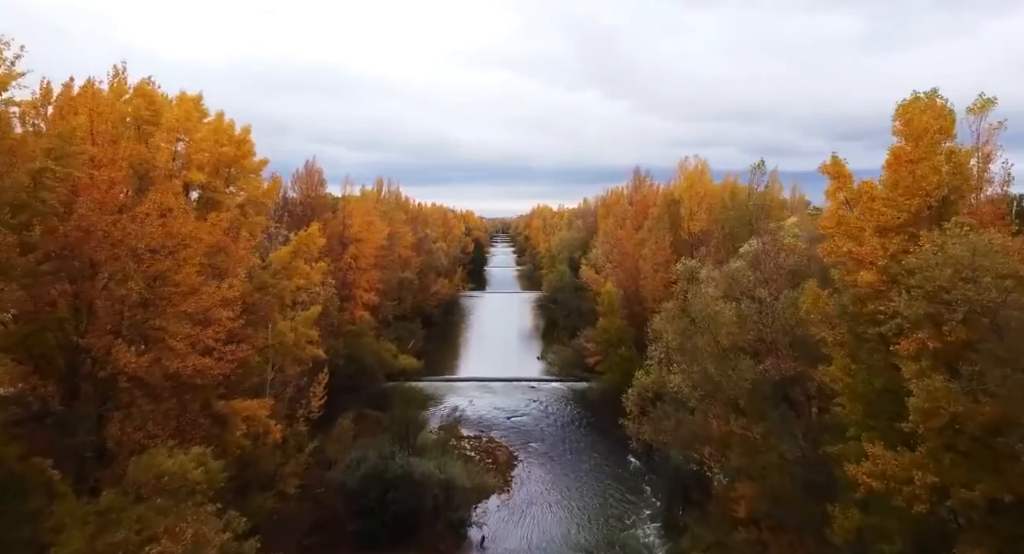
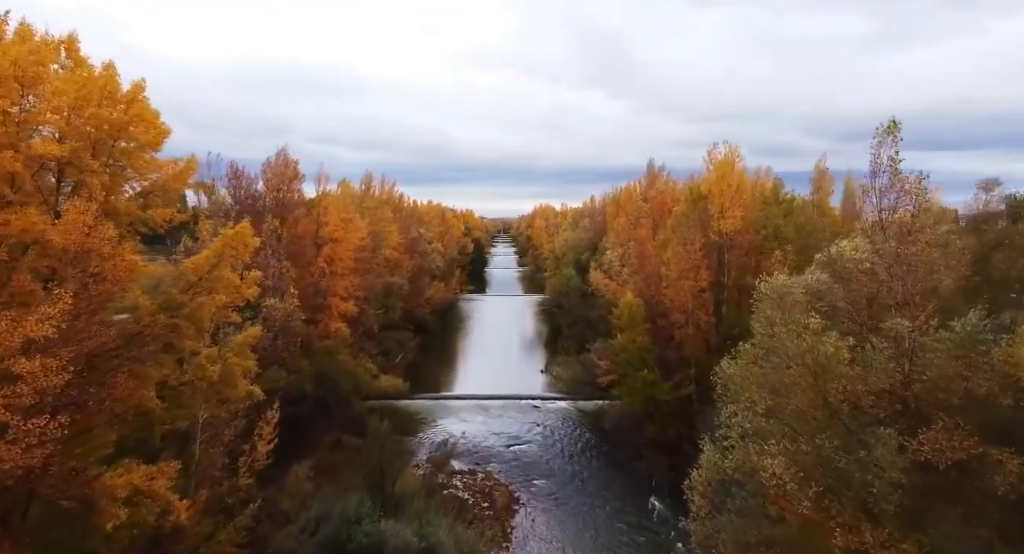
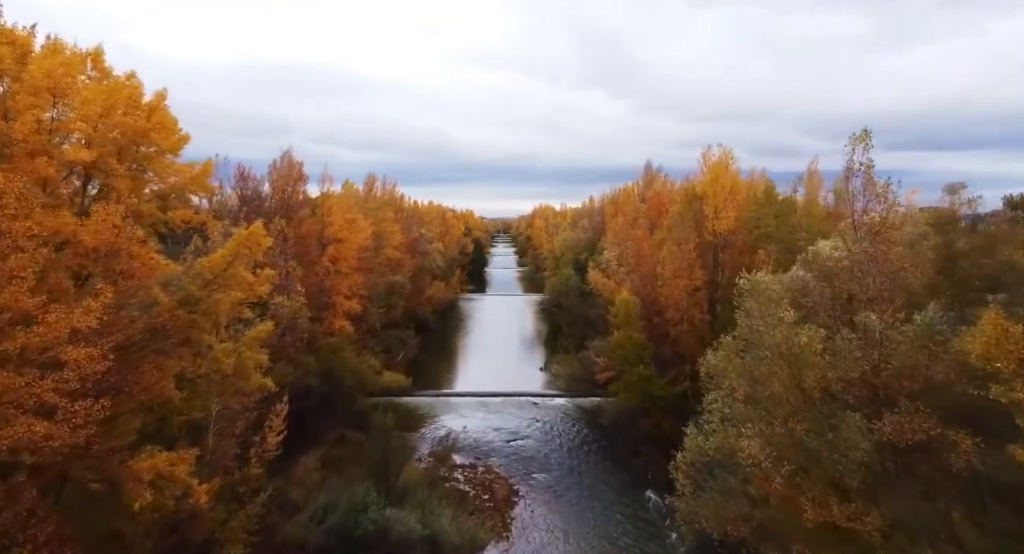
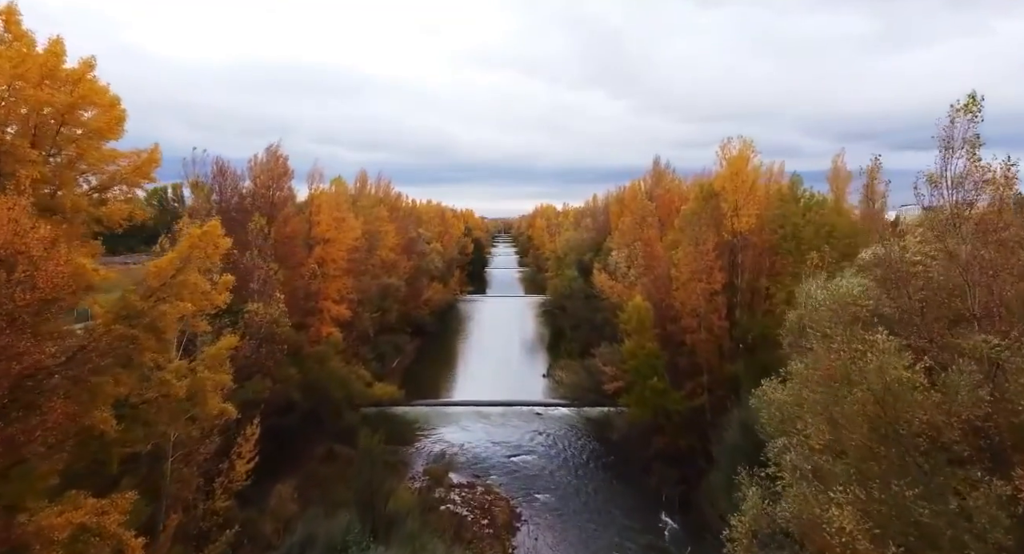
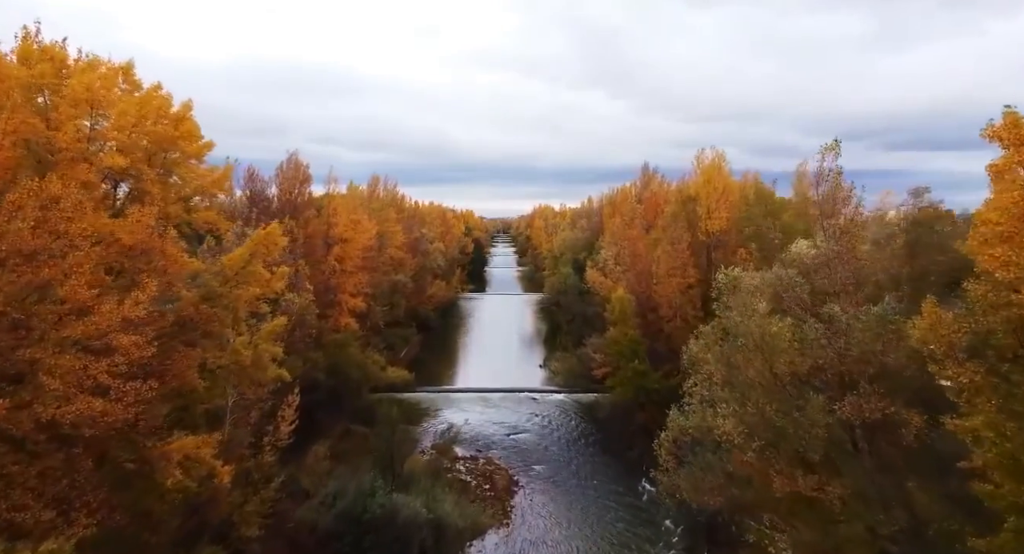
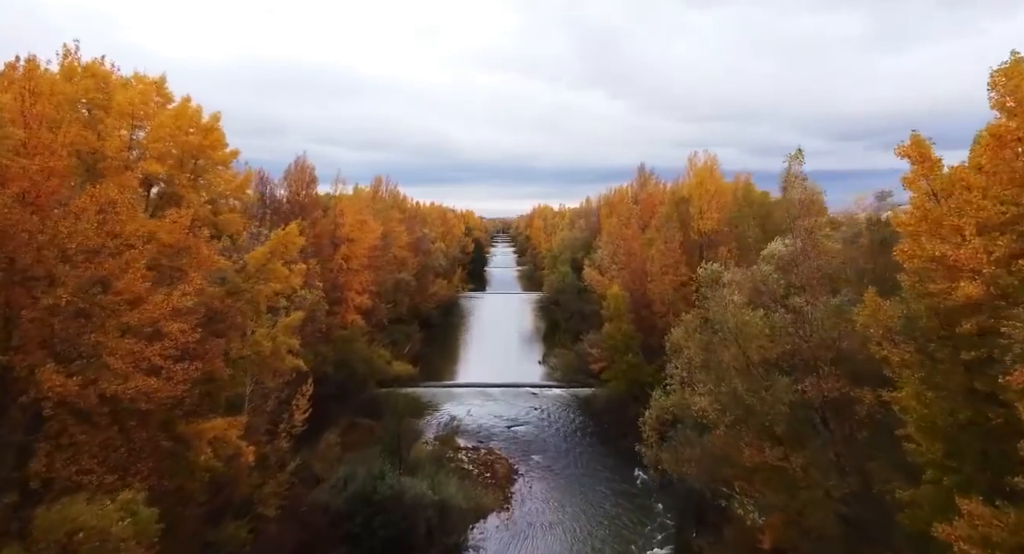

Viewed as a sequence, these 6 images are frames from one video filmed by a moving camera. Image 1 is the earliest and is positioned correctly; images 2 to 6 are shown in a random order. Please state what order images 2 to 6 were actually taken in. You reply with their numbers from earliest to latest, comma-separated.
6, 5, 3, 2, 4
